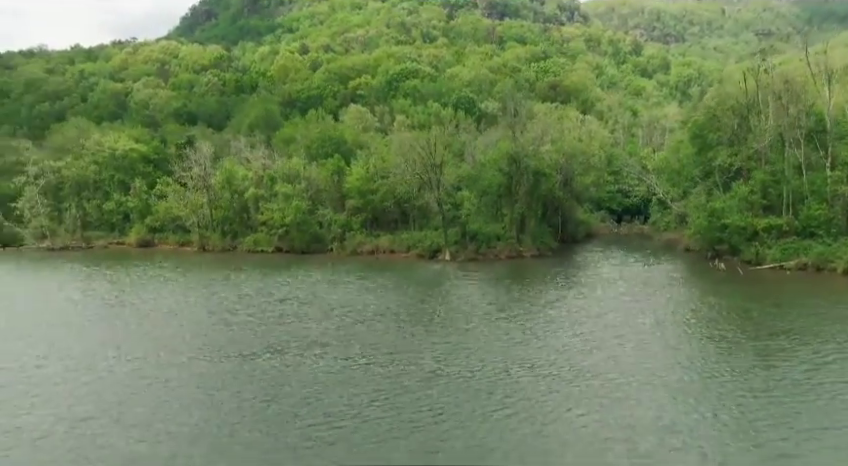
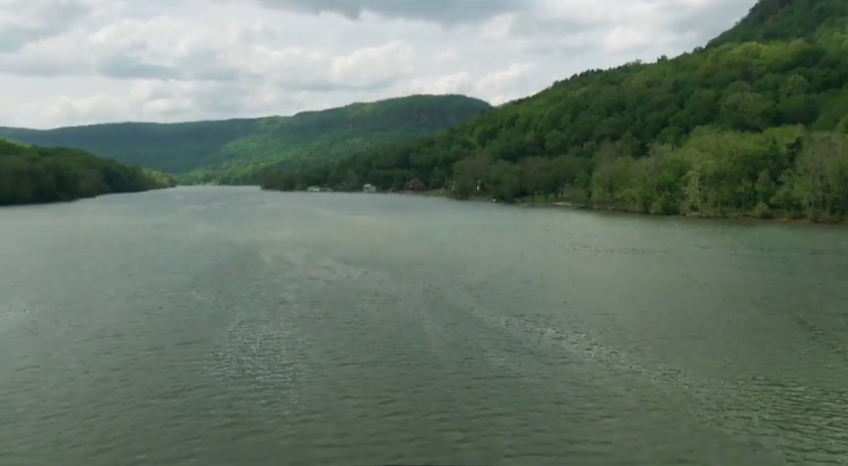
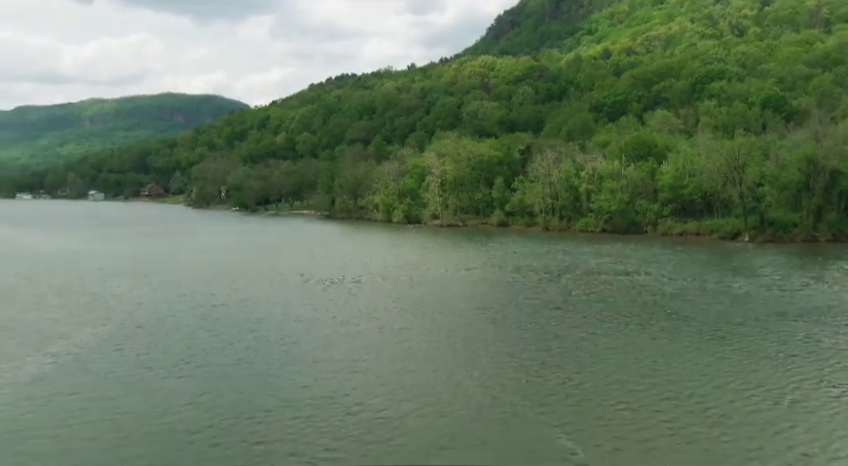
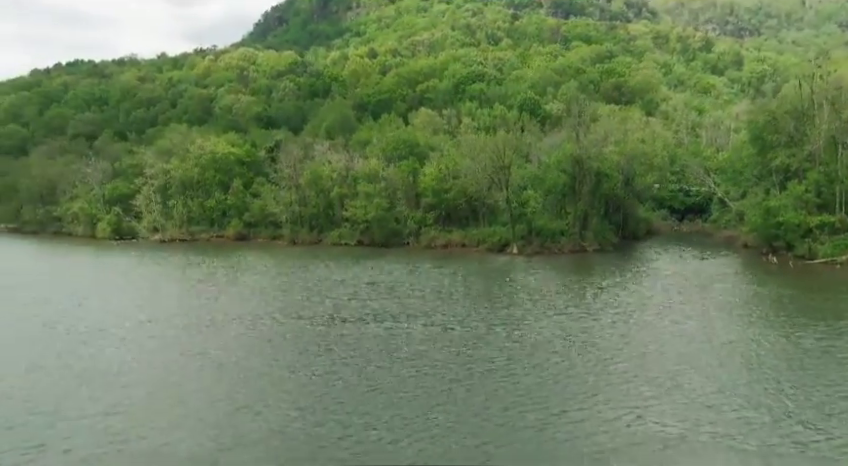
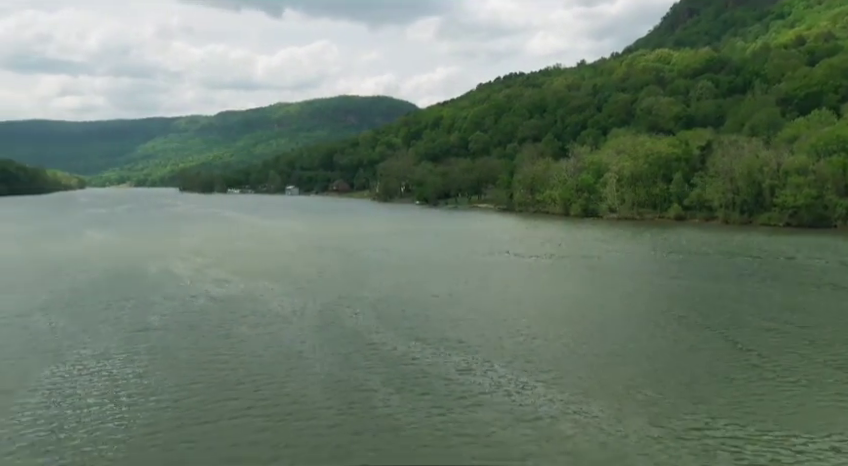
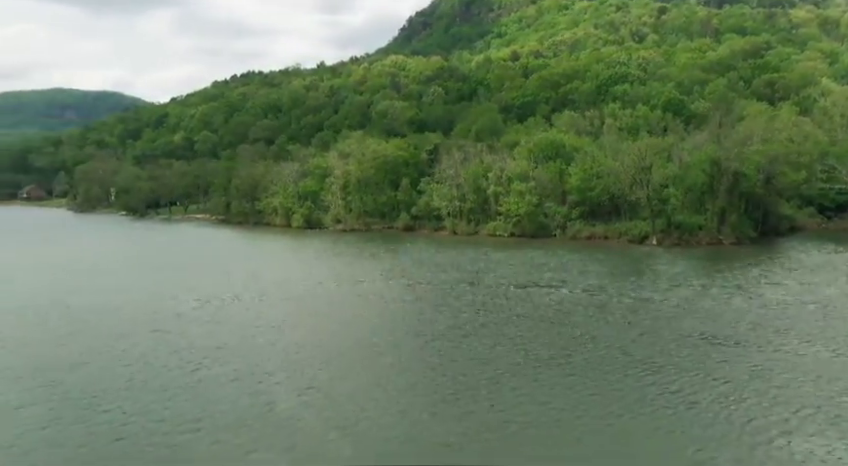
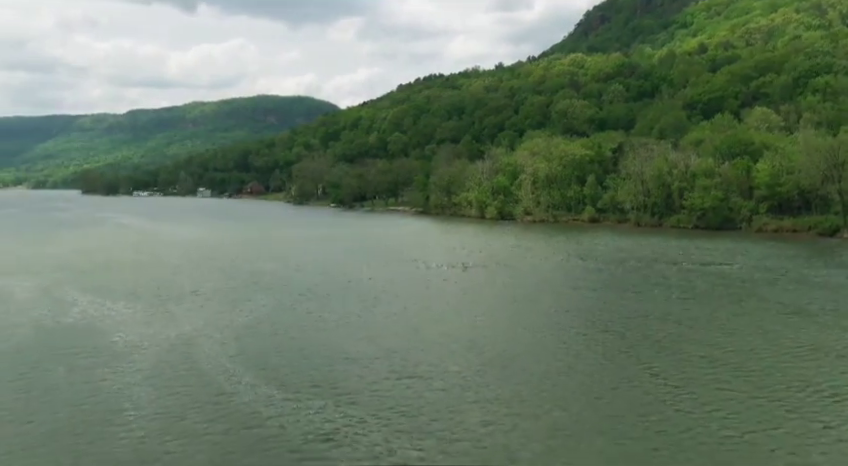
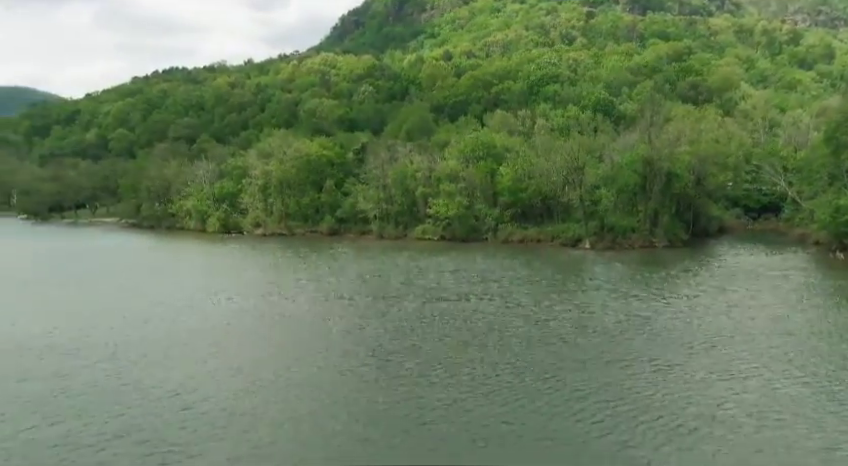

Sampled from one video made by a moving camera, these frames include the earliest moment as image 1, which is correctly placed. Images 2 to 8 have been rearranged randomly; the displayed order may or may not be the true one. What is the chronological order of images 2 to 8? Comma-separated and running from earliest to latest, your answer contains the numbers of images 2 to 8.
4, 8, 6, 3, 7, 5, 2
